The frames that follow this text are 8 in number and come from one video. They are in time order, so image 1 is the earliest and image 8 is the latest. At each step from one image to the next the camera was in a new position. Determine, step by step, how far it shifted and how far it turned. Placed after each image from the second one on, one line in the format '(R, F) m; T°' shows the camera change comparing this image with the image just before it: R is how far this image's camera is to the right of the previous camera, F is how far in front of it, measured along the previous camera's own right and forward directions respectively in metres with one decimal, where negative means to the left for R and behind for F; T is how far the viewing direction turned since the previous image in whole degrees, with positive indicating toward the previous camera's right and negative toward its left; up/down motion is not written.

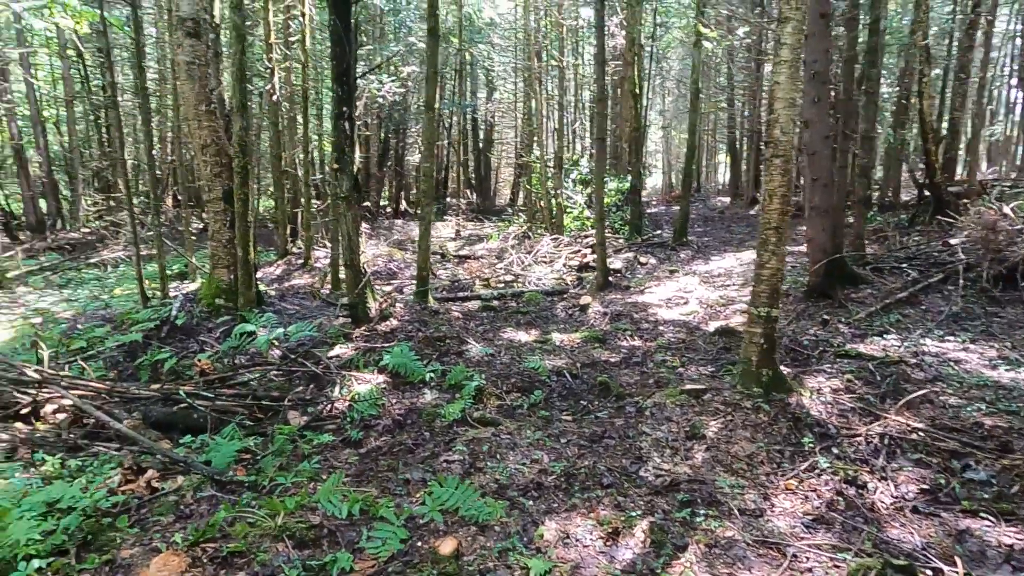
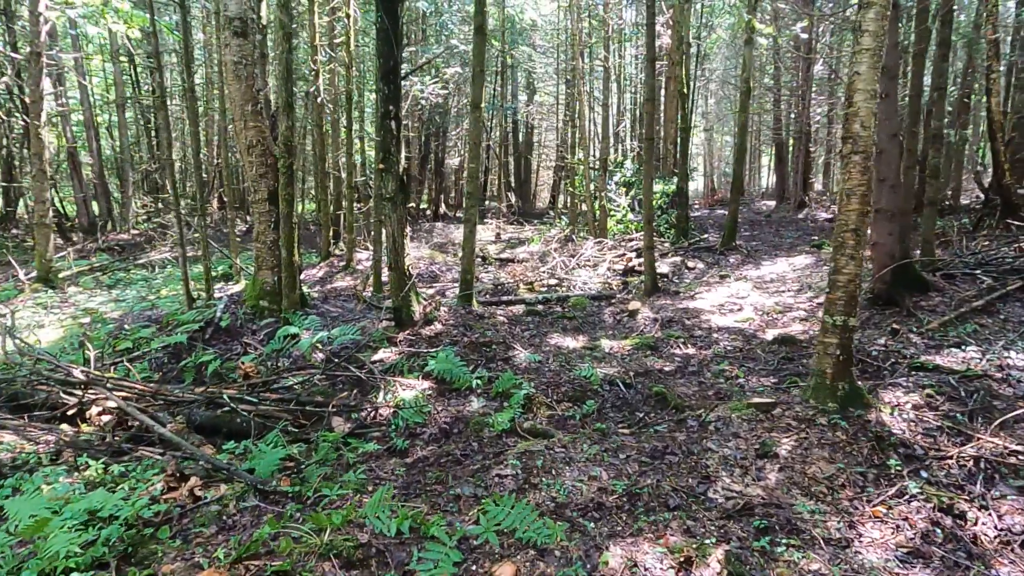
(-0.1, +0.3) m; -3°
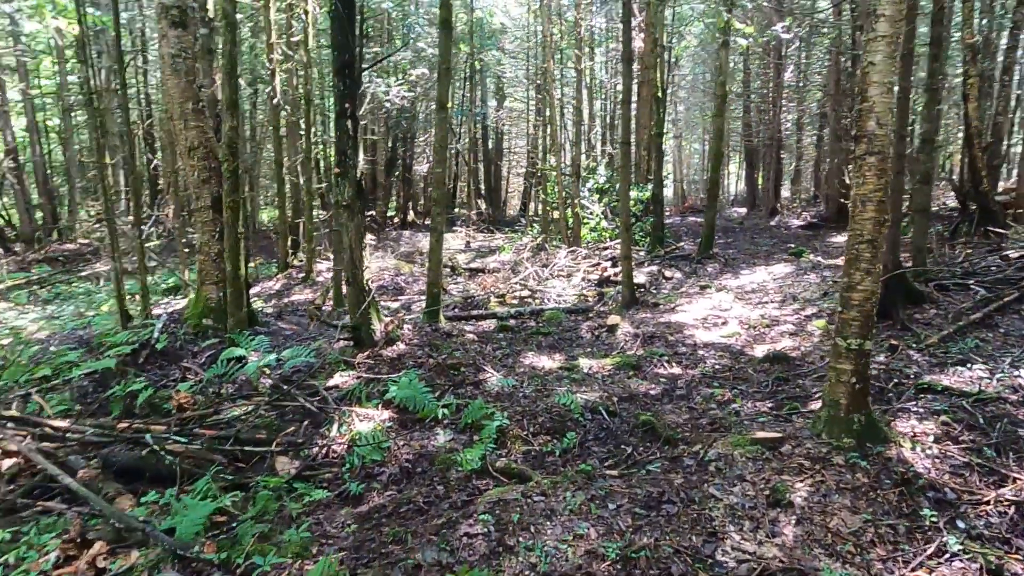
(0.0, +0.7) m; +3°
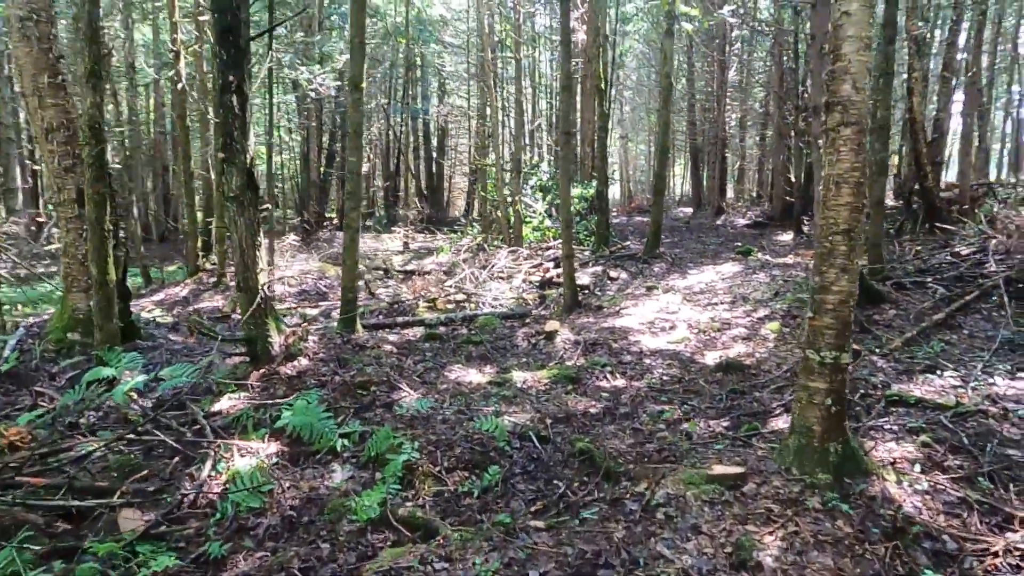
(+0.3, +0.9) m; +4°
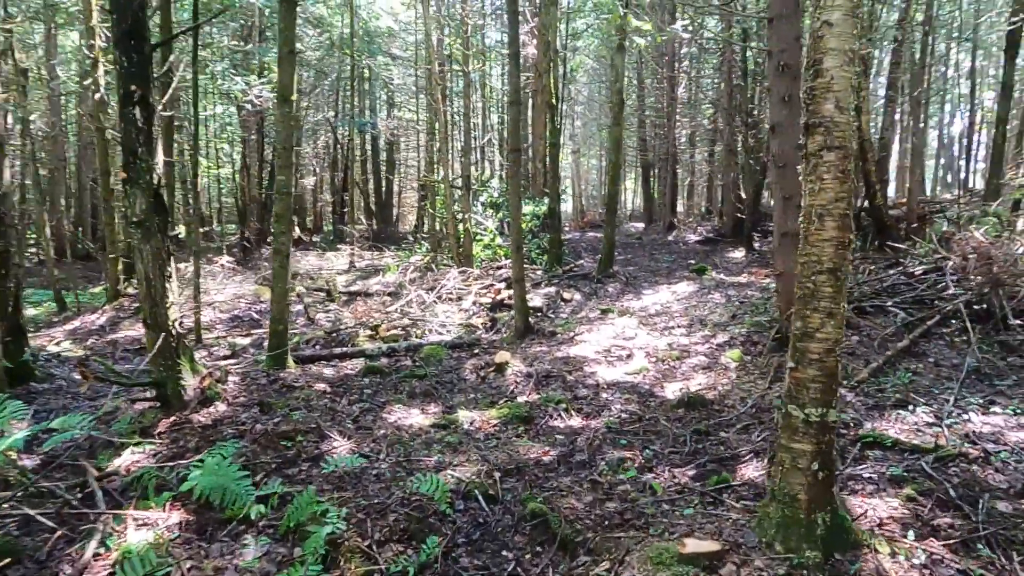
(+0.1, +0.5) m; +4°
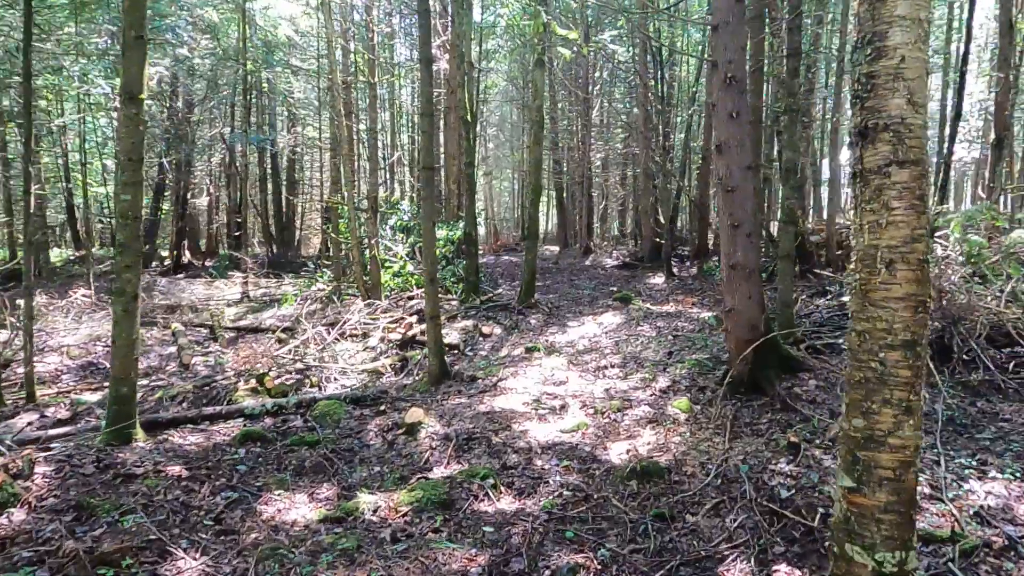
(0.0, +1.2) m; +8°
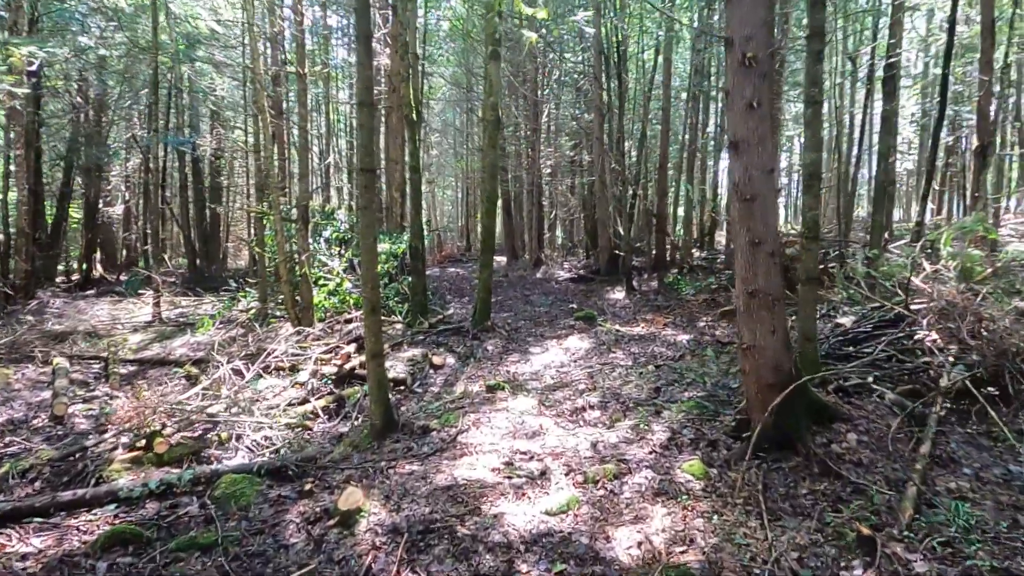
(-0.2, +1.4) m; +5°
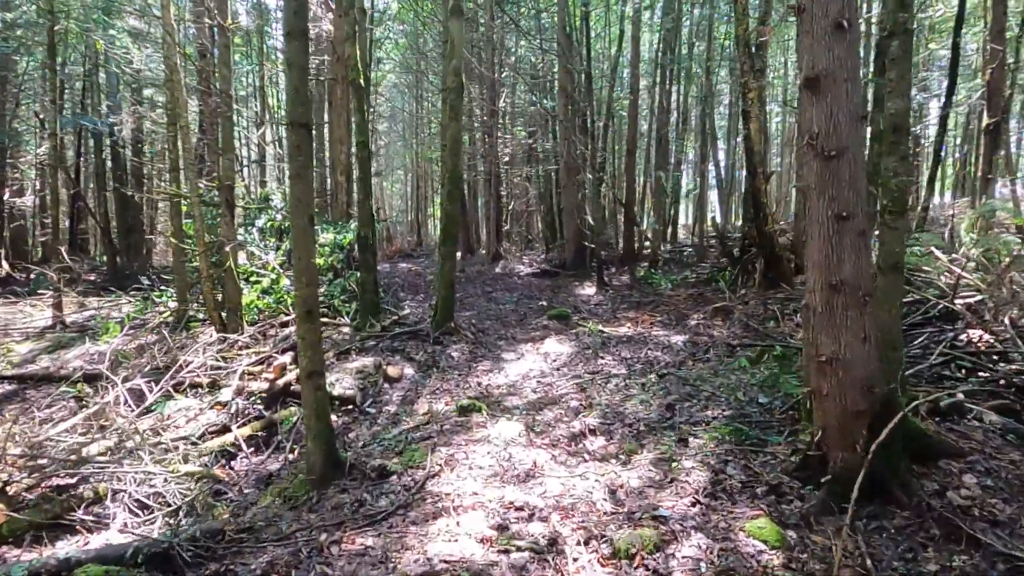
(-0.3, +1.6) m; +4°
